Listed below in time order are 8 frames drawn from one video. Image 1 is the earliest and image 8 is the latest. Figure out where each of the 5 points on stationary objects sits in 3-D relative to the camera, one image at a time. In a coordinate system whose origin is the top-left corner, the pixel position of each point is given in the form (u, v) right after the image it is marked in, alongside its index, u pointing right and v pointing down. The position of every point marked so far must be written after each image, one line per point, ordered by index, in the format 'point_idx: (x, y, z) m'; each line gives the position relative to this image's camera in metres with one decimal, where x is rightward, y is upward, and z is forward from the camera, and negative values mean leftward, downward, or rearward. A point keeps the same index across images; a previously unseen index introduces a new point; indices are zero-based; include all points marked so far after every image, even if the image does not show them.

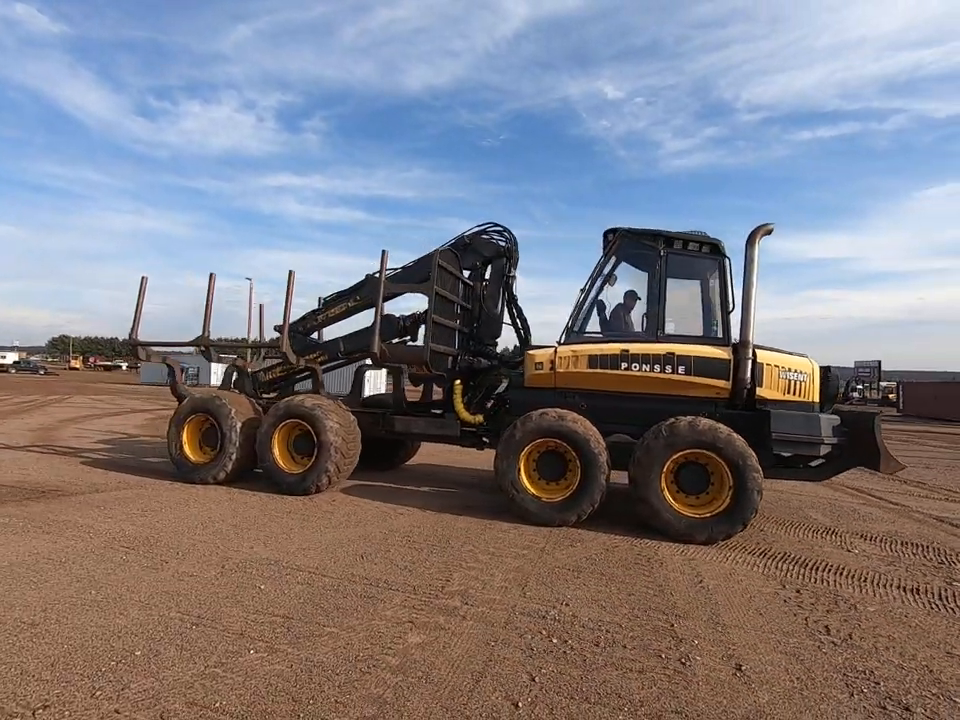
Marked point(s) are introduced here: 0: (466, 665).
0: (0.0, -2.2, +3.7) m
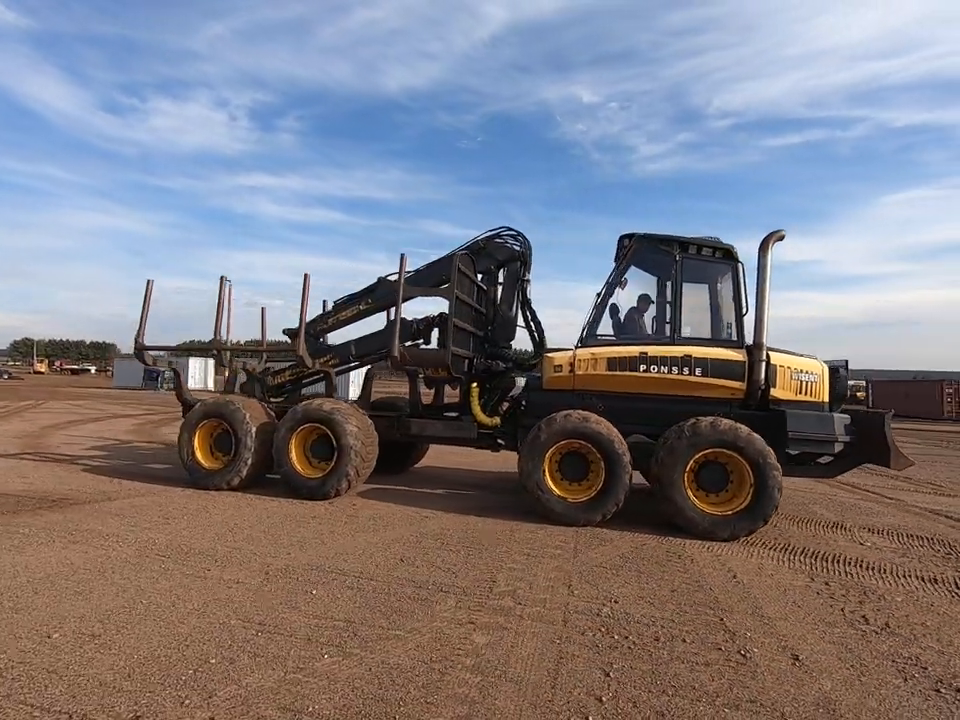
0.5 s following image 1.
0: (+0.5, -2.3, +3.8) m
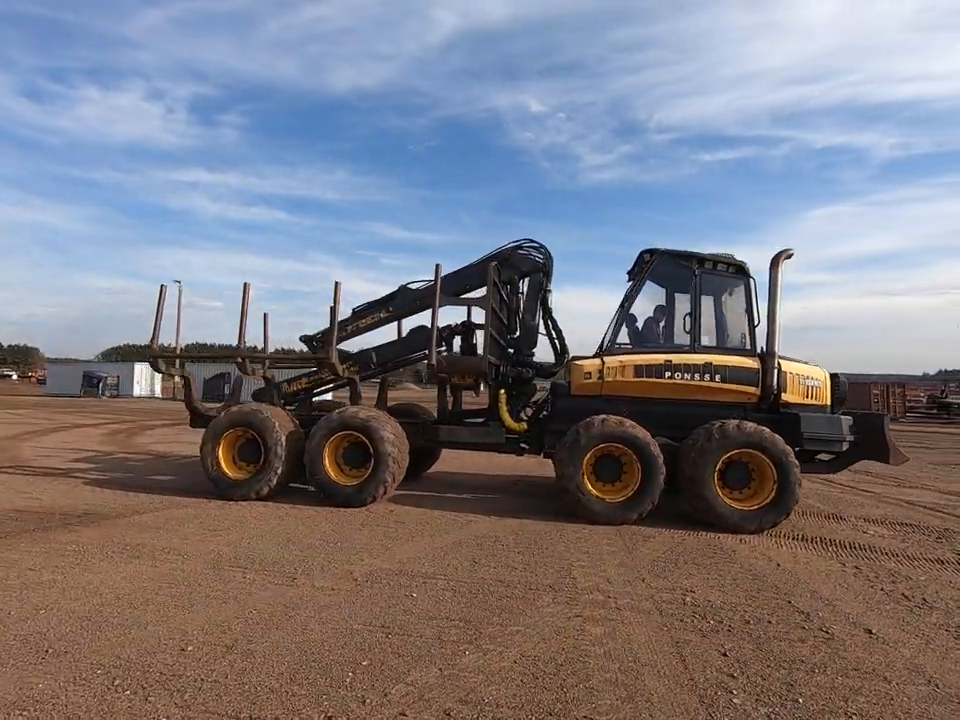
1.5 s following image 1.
0: (+1.5, -2.4, +4.2) m
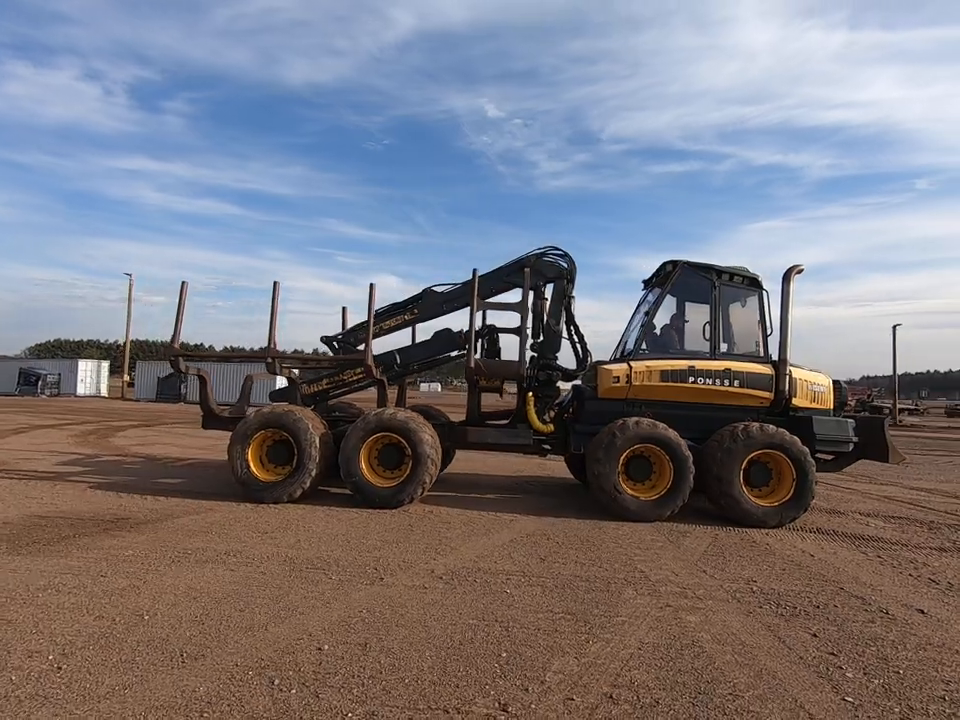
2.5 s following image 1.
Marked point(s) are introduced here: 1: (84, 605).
0: (+2.5, -2.4, +4.6) m
1: (-3.5, -2.2, +4.6) m
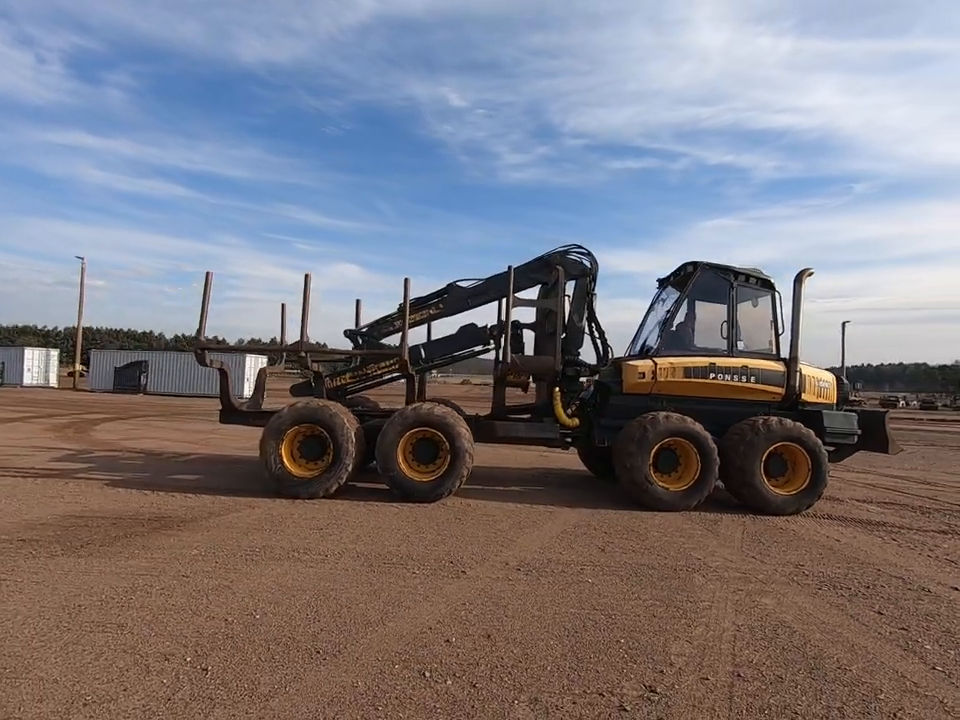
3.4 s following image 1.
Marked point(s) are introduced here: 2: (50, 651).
0: (+3.4, -2.4, +5.0) m
1: (-2.5, -2.2, +4.5) m
2: (-3.1, -2.1, +3.7) m
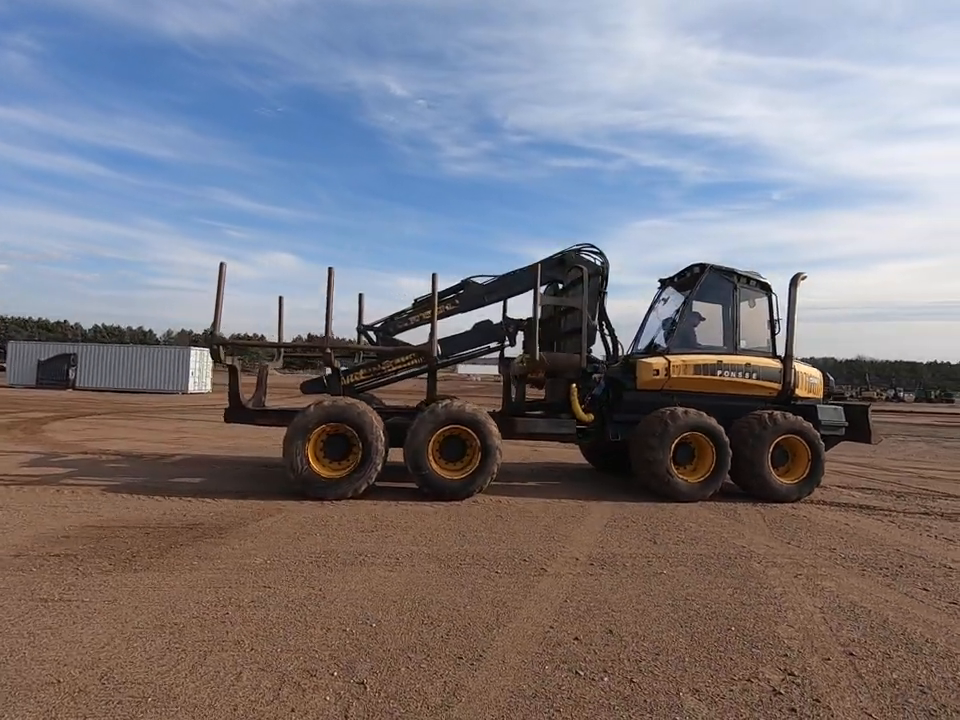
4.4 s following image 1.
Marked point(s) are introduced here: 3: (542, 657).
0: (+4.4, -2.5, +5.4) m
1: (-1.5, -2.2, +4.3) m
2: (-2.0, -2.1, +3.5) m
3: (+0.5, -2.2, +3.8) m
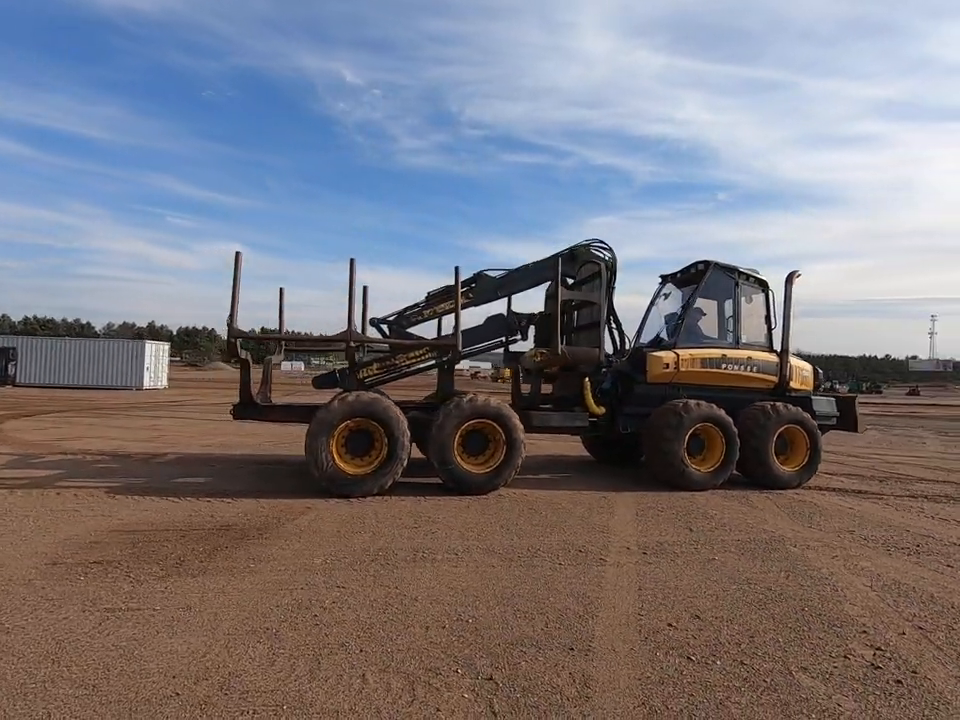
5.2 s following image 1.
0: (+5.0, -2.4, +5.8) m
1: (-0.8, -2.1, +4.2) m
2: (-1.2, -2.1, +3.3) m
3: (+1.3, -2.2, +3.9) m
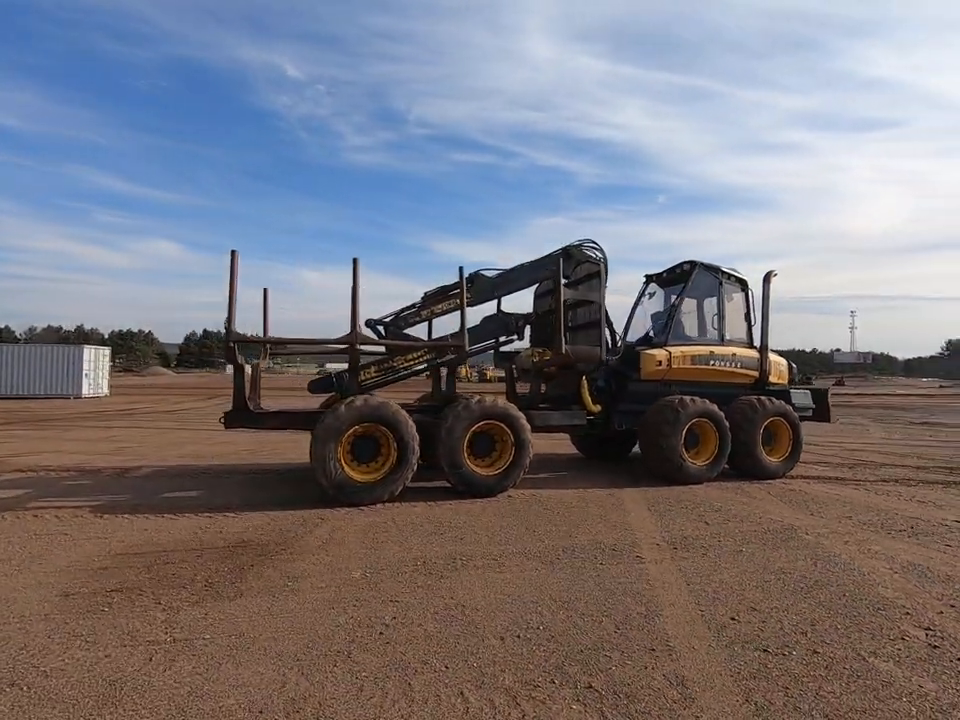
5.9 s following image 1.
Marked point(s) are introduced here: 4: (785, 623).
0: (+5.4, -2.3, +6.2) m
1: (-0.2, -2.1, +4.0) m
2: (-0.5, -2.1, +3.1) m
3: (+1.9, -2.2, +4.0) m
4: (+2.5, -2.2, +4.2) m
